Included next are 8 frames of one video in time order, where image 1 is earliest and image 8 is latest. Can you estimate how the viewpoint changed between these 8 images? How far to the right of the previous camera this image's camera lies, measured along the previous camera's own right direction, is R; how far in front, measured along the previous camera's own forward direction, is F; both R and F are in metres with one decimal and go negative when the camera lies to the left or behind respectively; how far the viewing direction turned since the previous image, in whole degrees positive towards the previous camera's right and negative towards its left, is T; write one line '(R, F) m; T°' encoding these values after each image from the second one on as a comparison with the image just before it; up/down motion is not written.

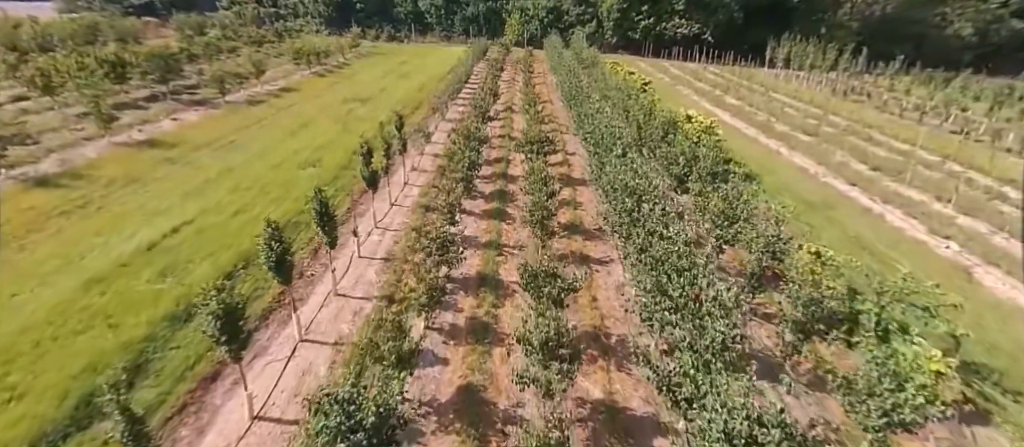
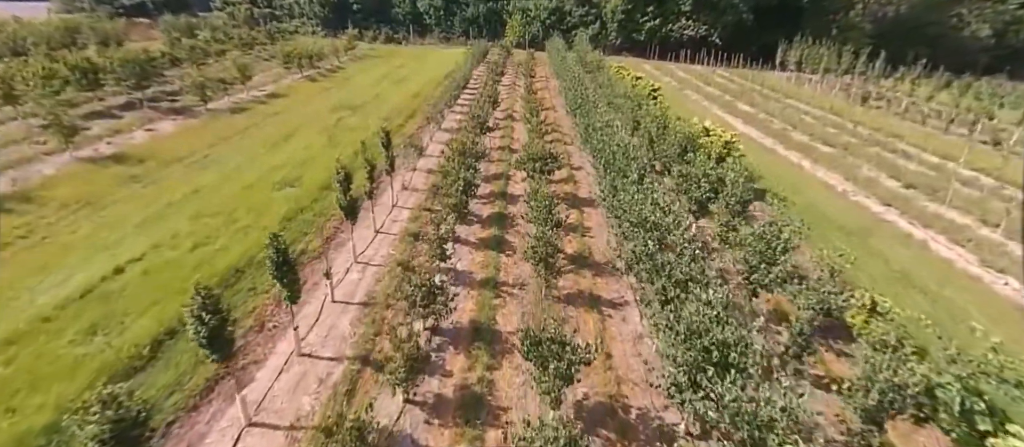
(+0.1, +2.3) m; 0°
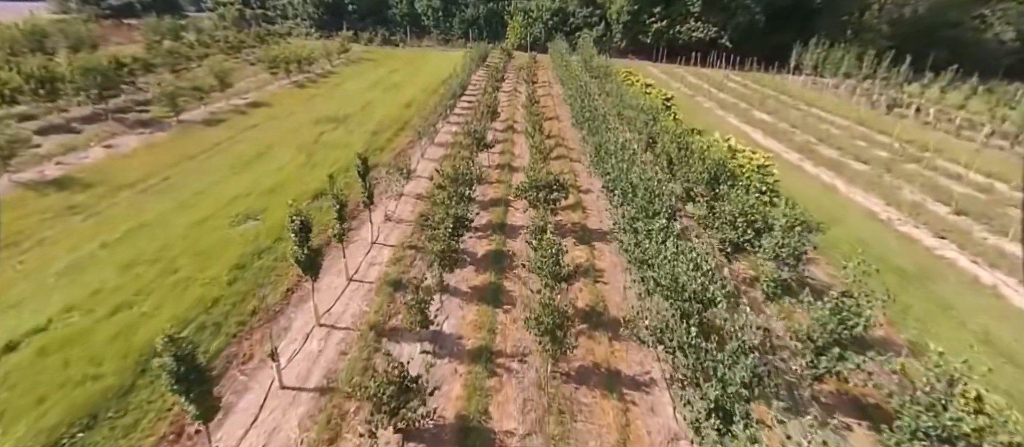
(+0.1, +3.0) m; 0°
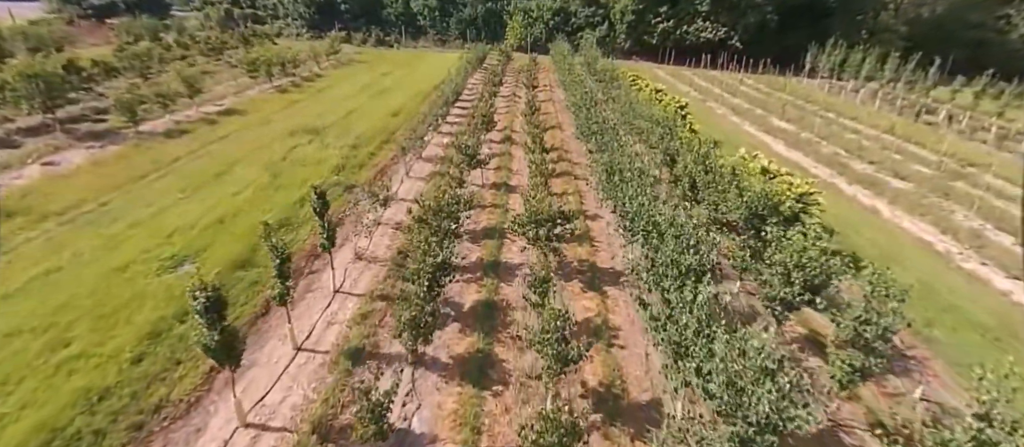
(+0.2, +3.2) m; 0°
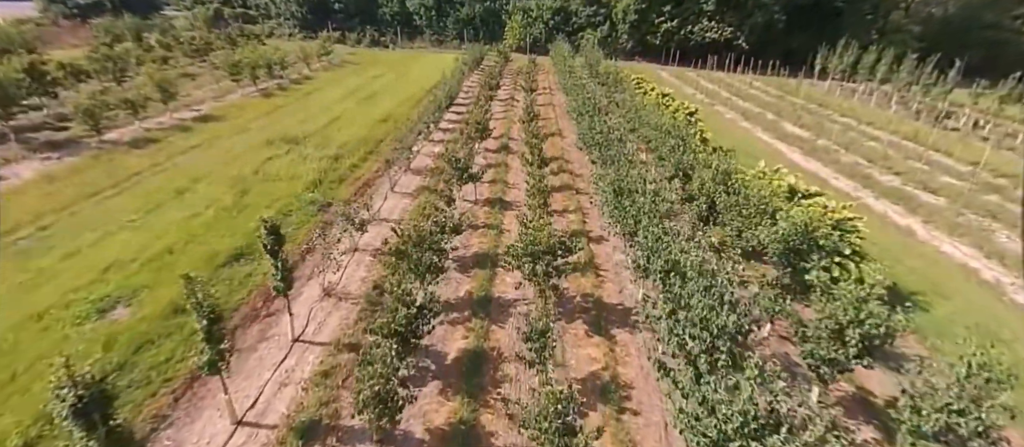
(+0.2, +2.2) m; 0°
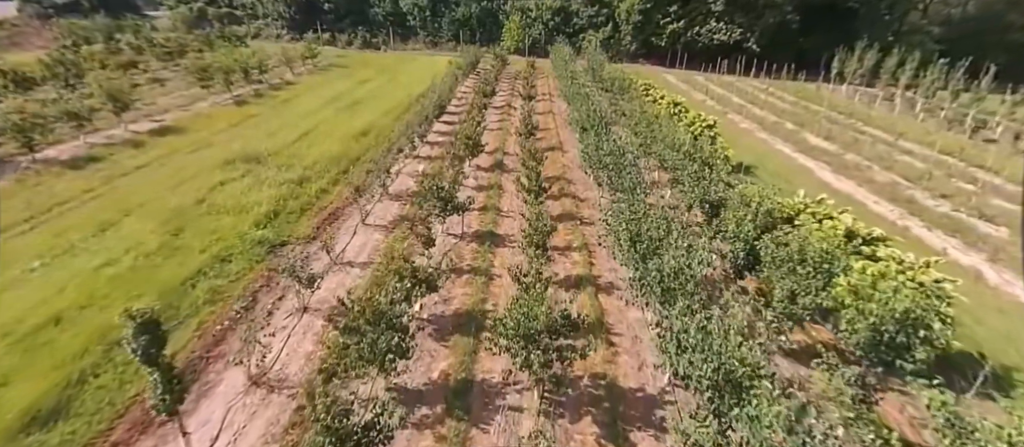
(+0.3, +3.3) m; 0°
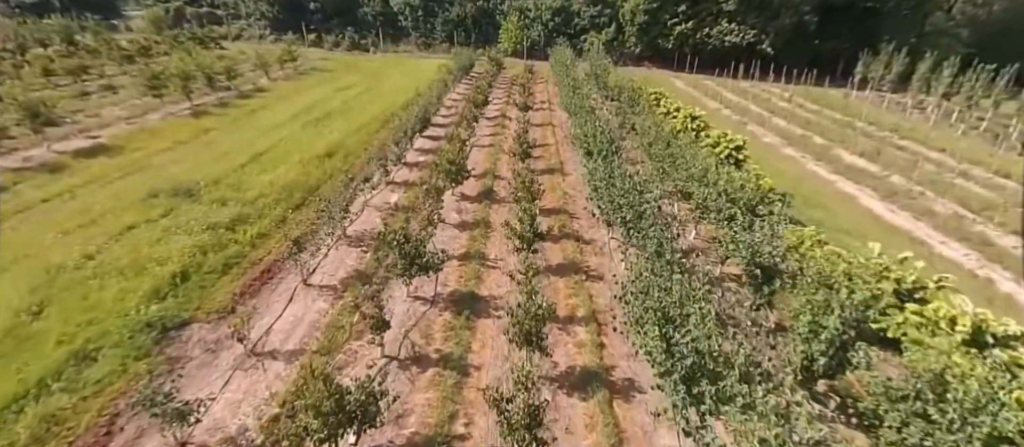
(+0.5, +4.2) m; 0°
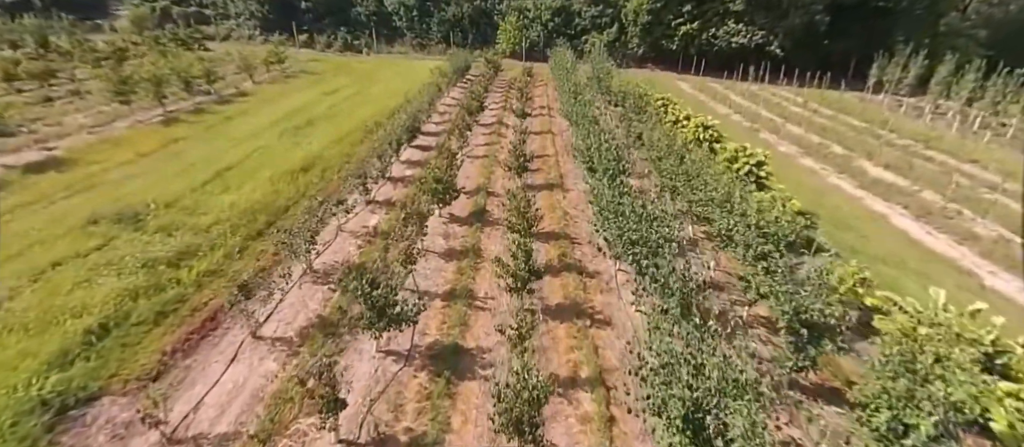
(+0.3, +2.3) m; 0°
